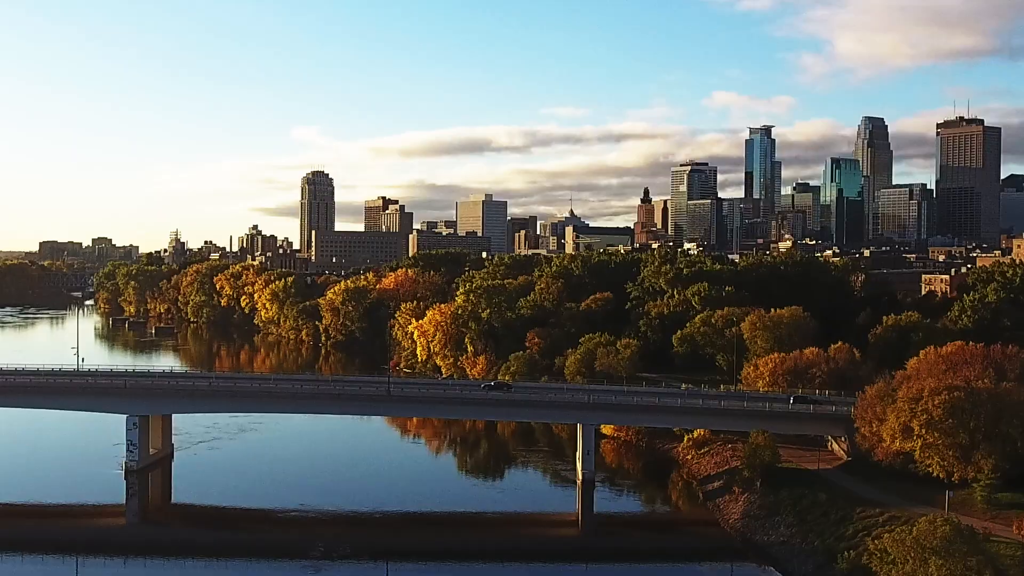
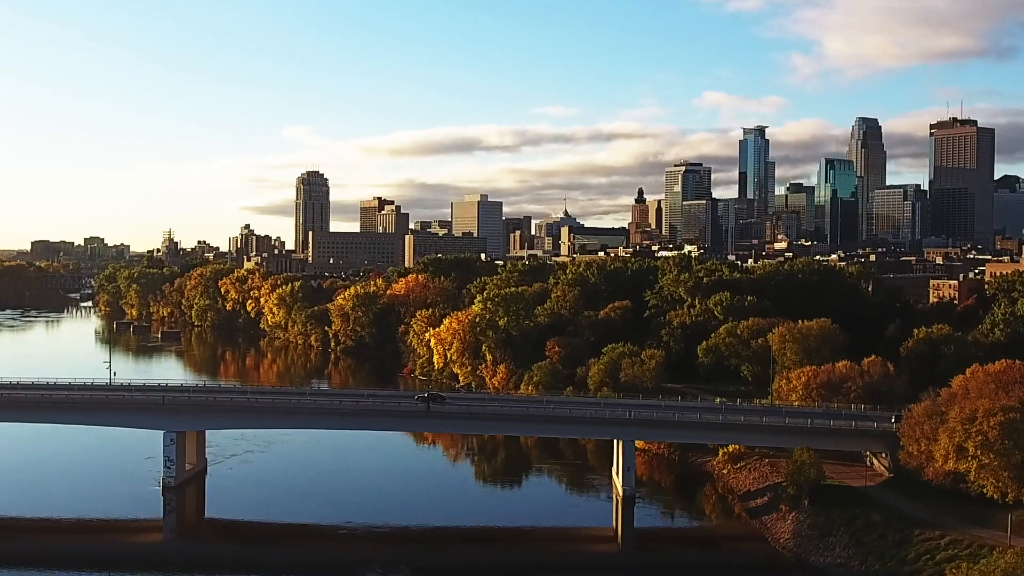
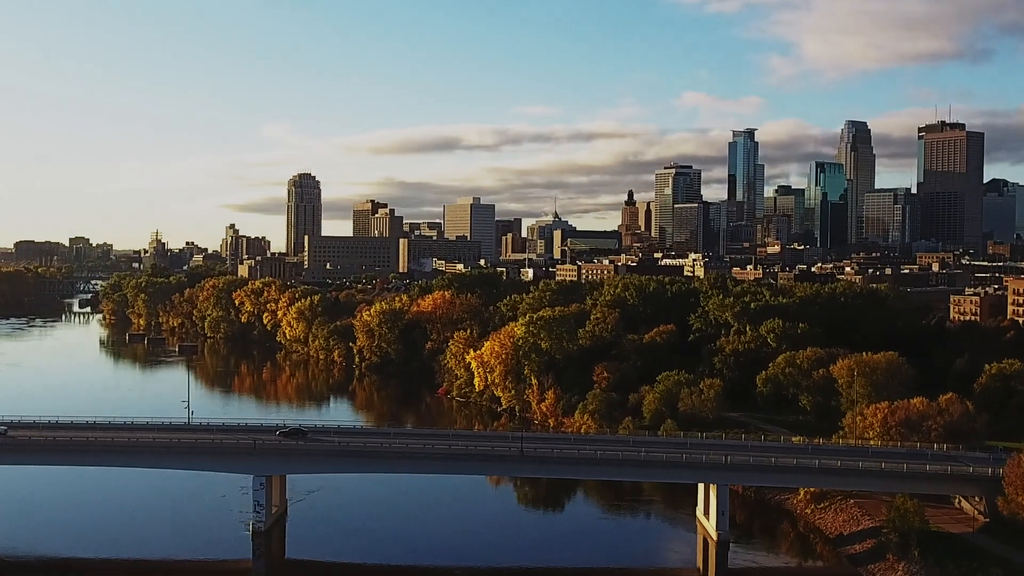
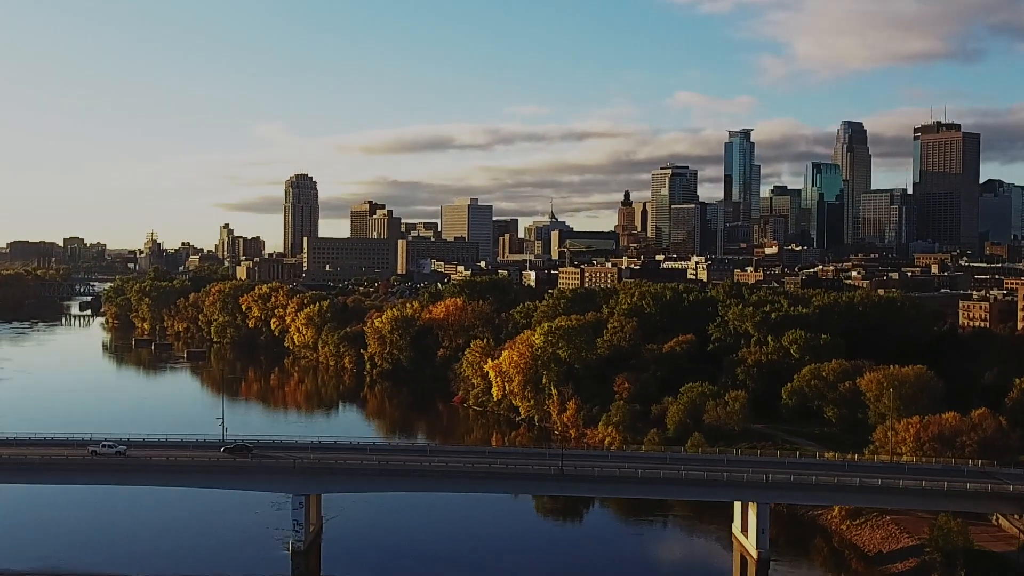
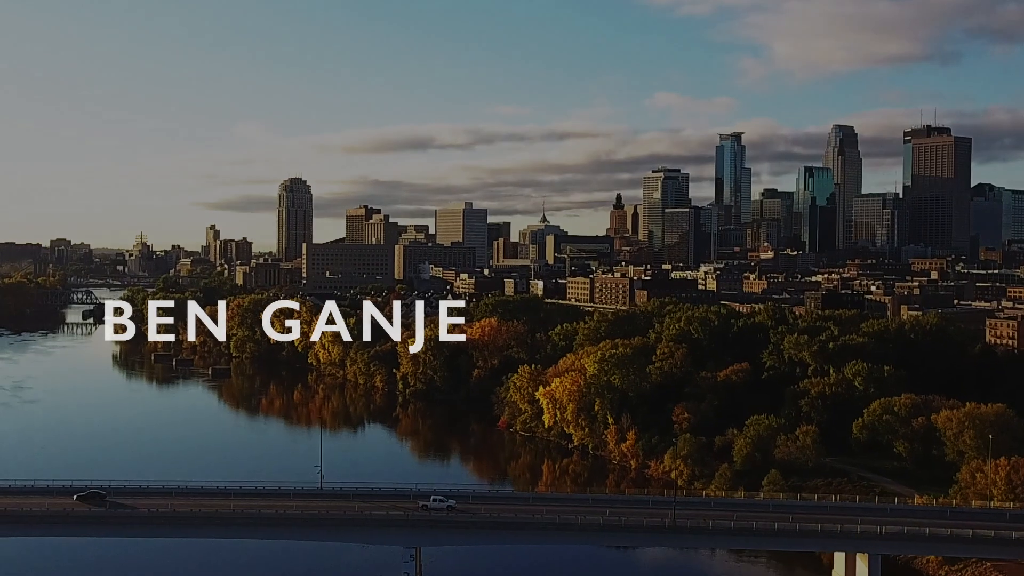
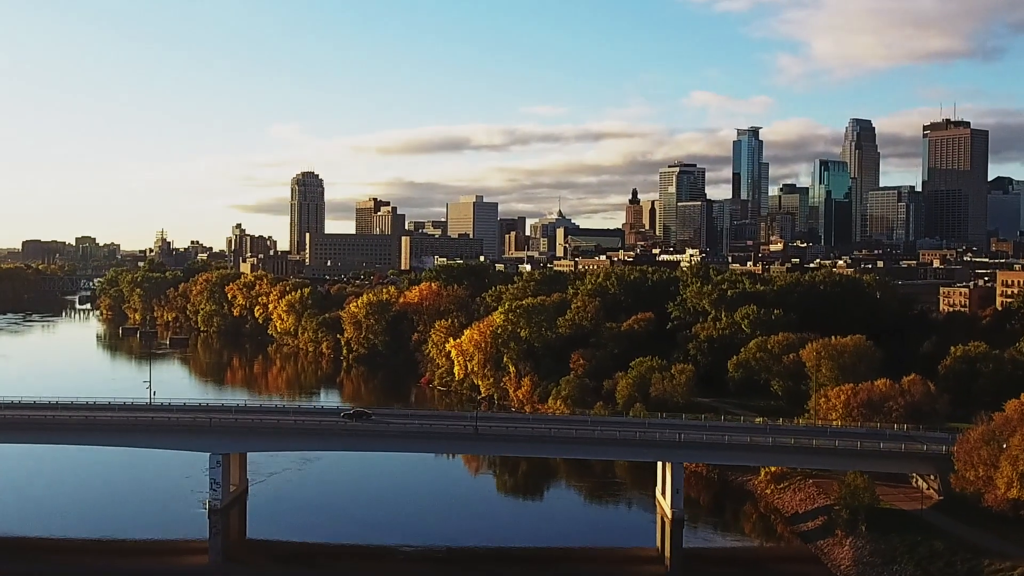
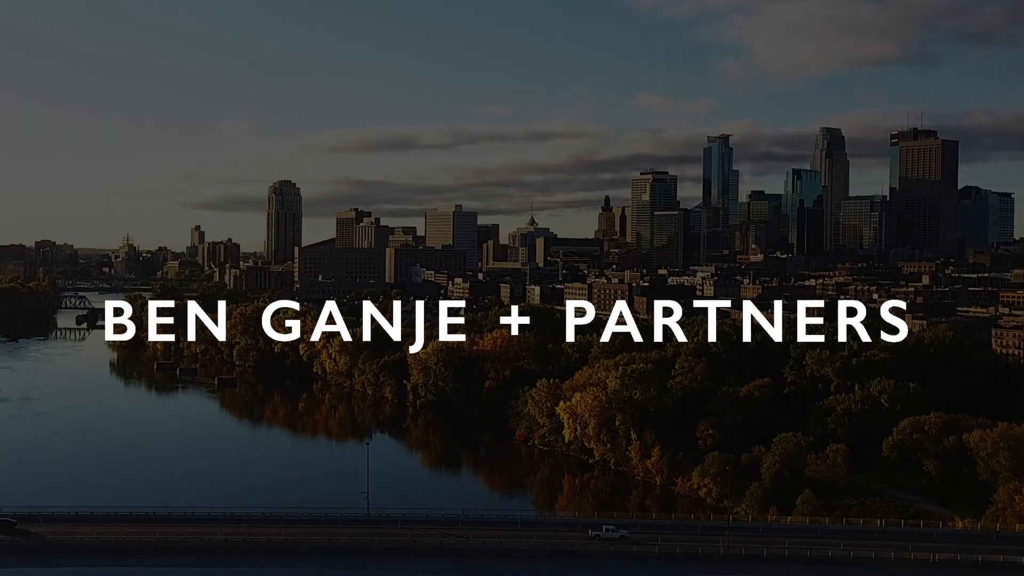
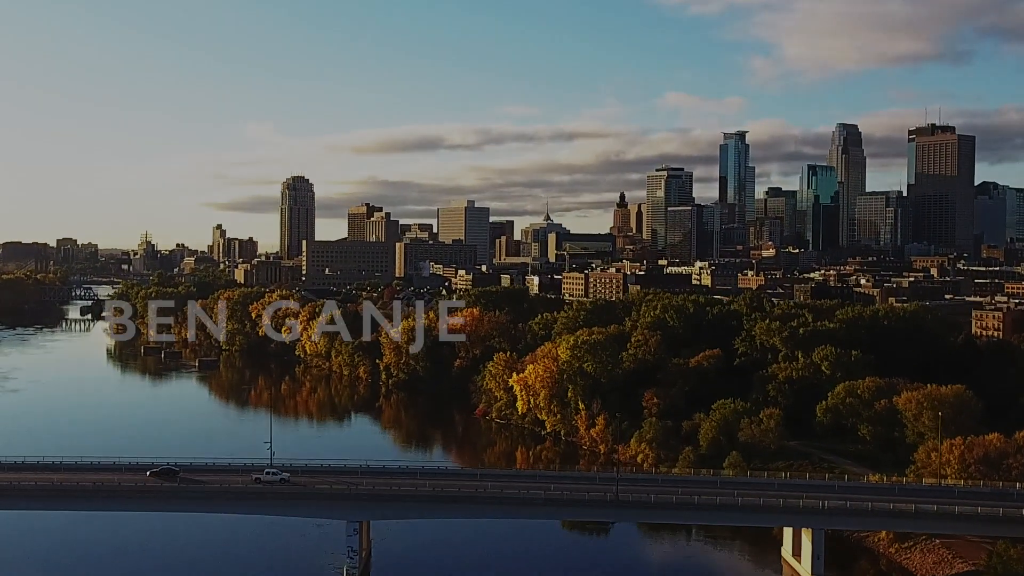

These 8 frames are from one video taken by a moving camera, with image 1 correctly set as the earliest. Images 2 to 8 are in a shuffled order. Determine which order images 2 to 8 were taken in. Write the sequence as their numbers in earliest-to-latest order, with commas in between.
2, 6, 3, 4, 8, 5, 7
